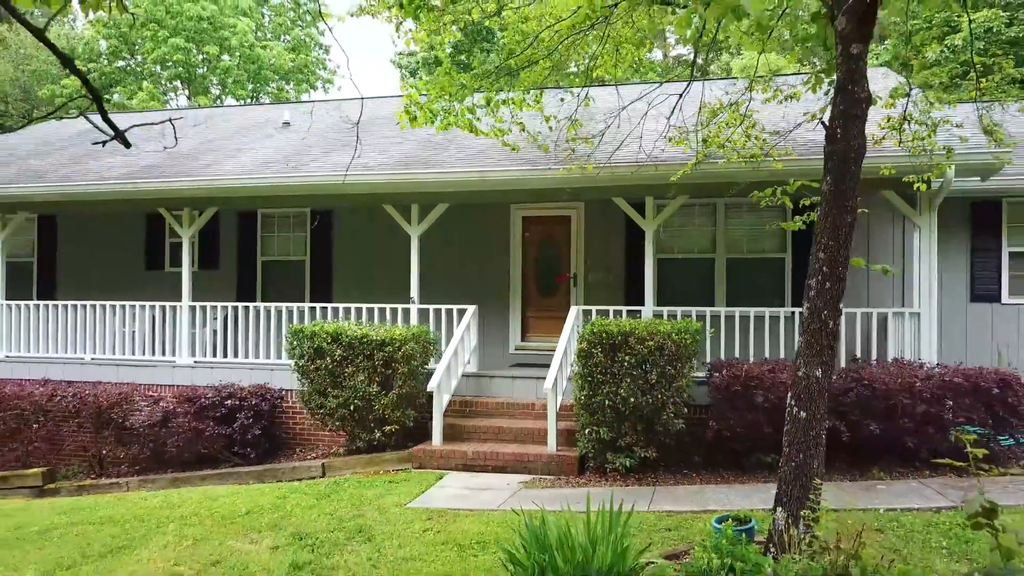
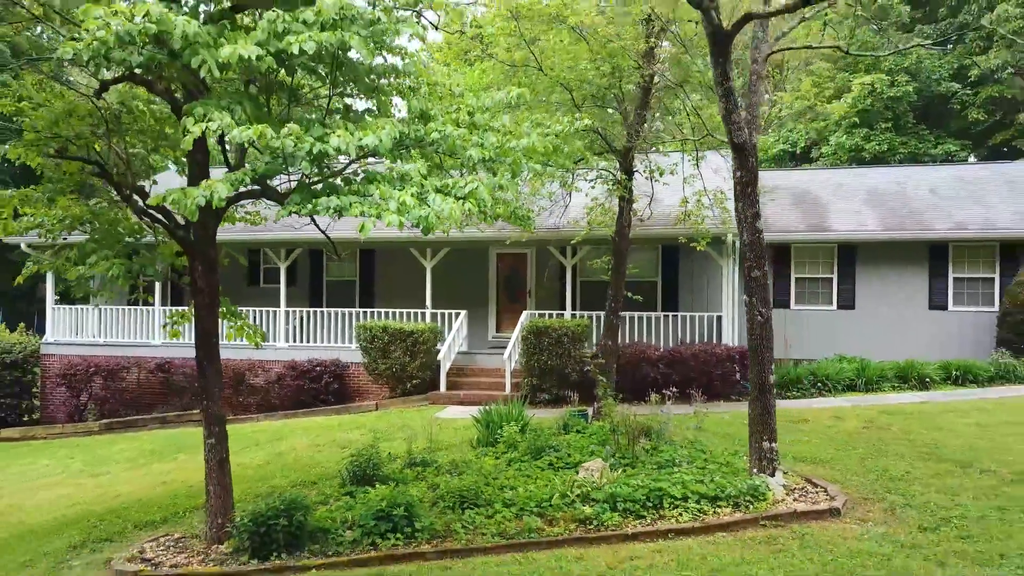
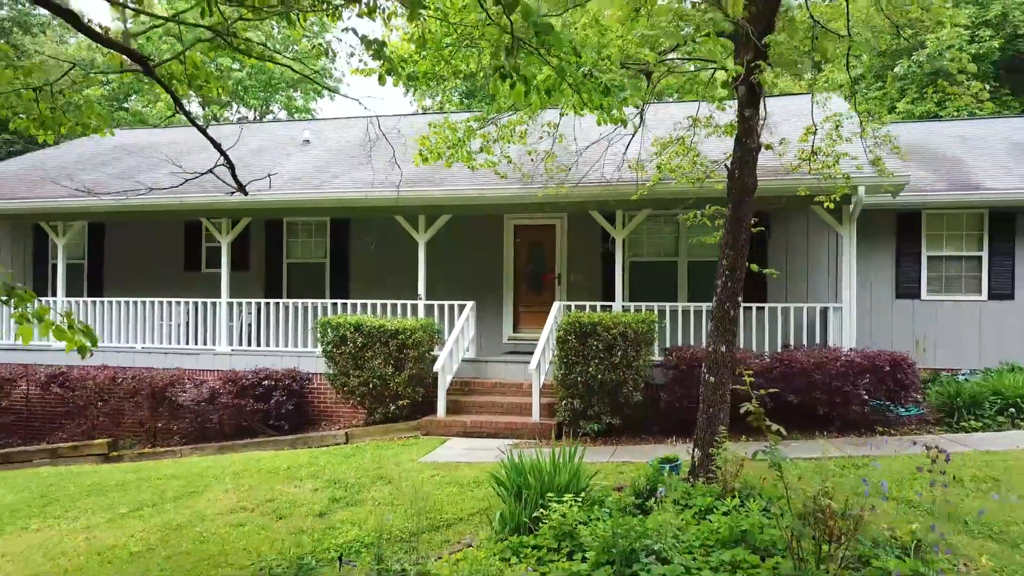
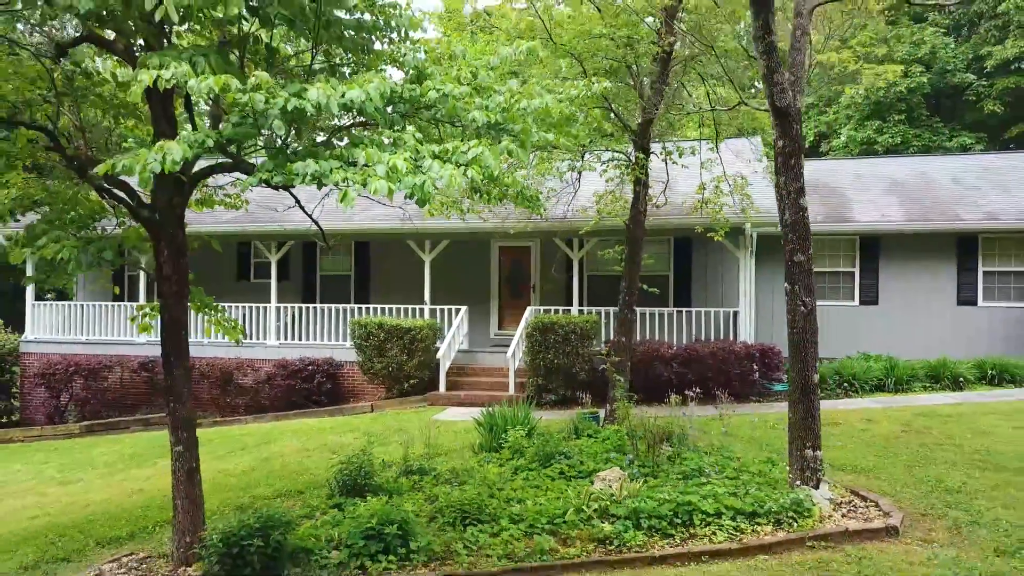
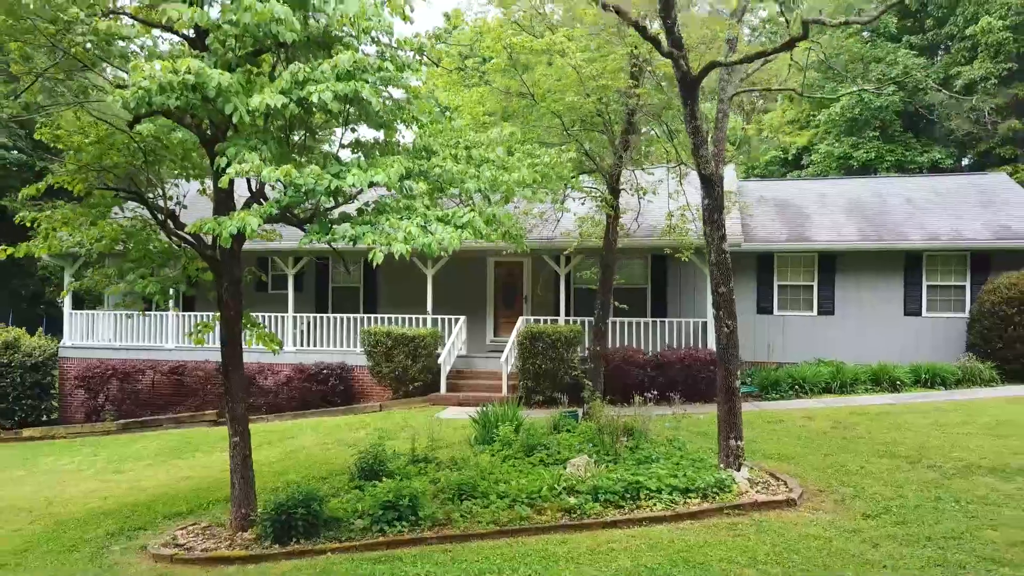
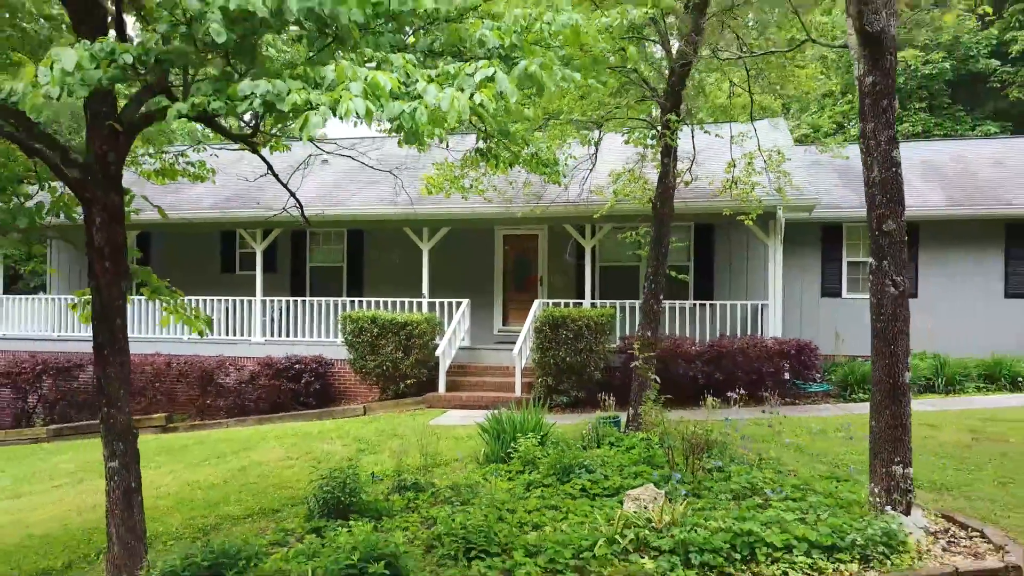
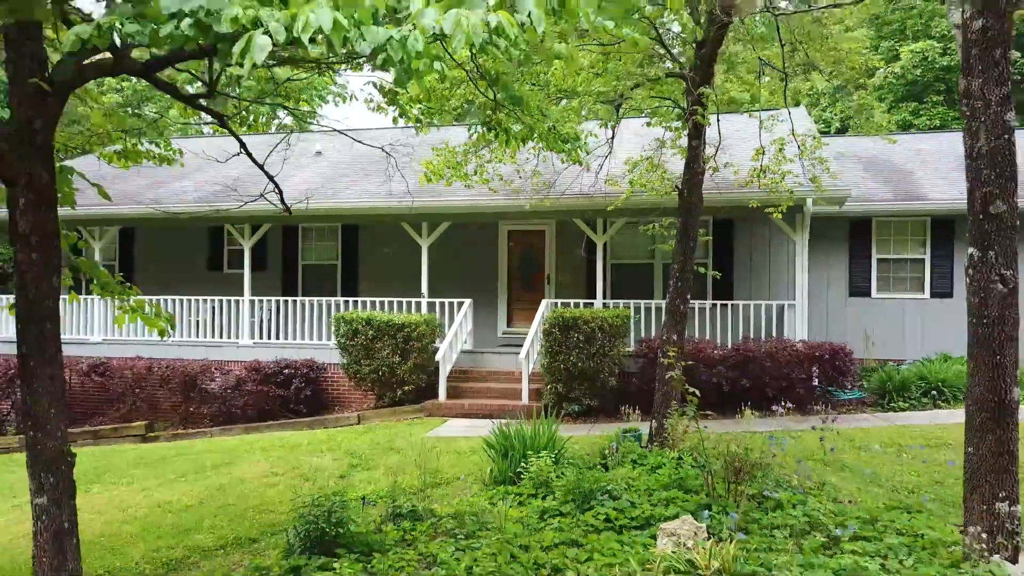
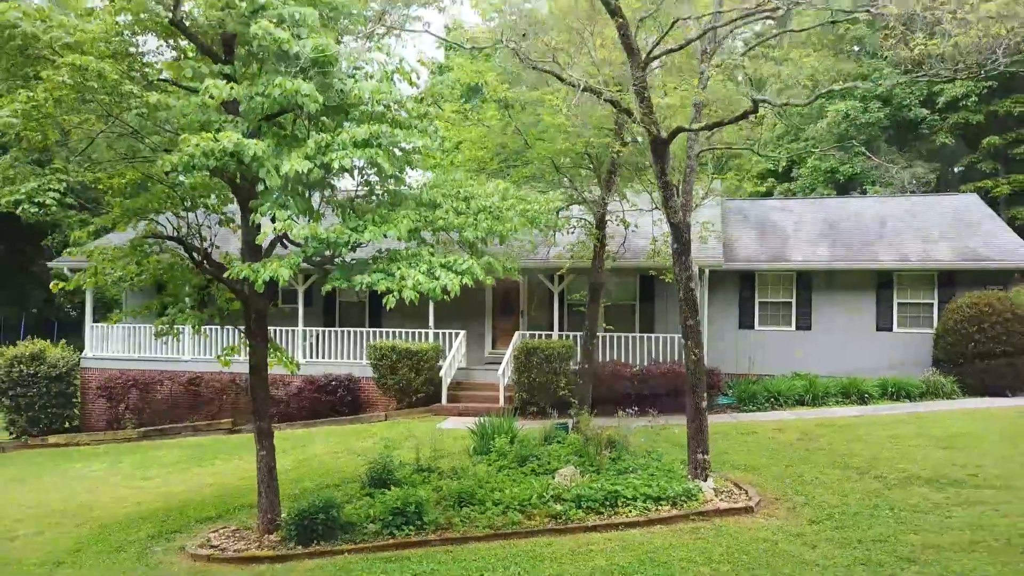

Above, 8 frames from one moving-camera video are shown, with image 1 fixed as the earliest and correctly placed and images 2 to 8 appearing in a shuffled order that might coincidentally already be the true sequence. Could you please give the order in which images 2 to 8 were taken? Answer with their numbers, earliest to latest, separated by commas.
3, 7, 6, 4, 2, 5, 8
